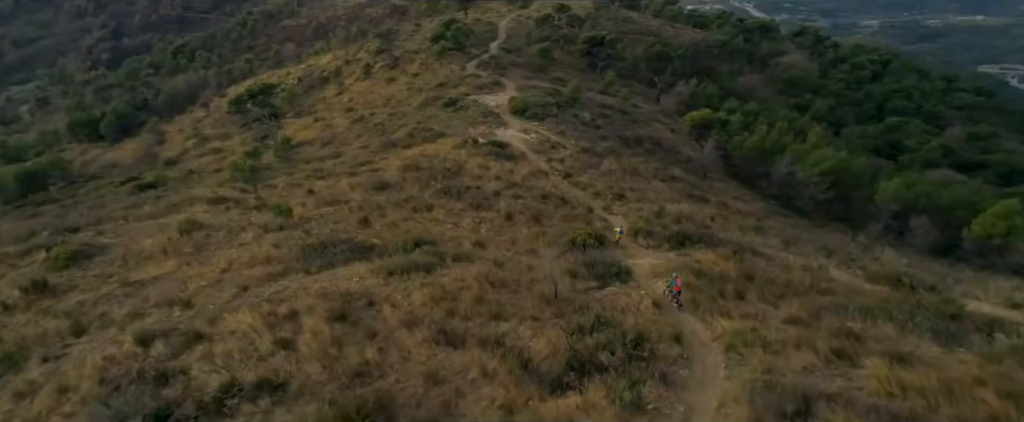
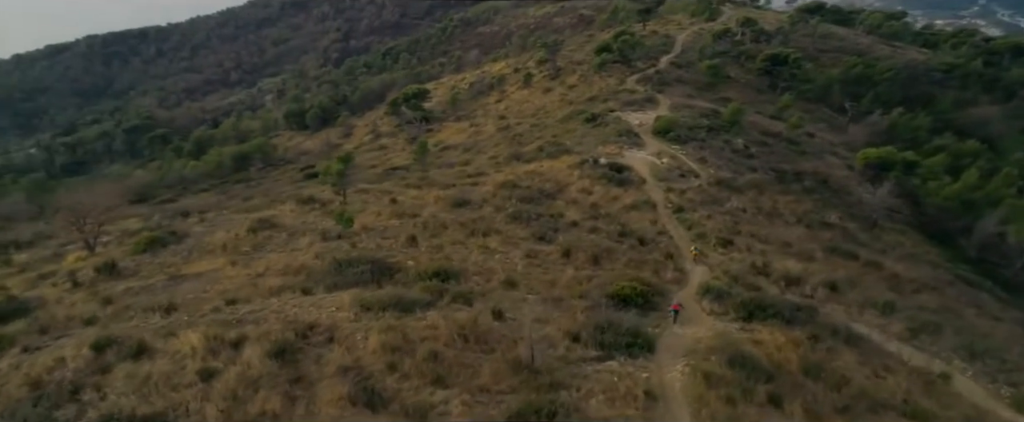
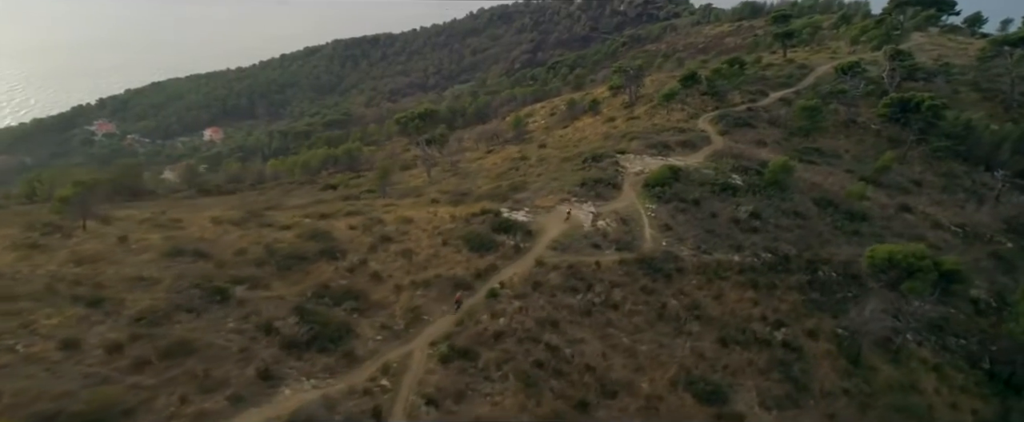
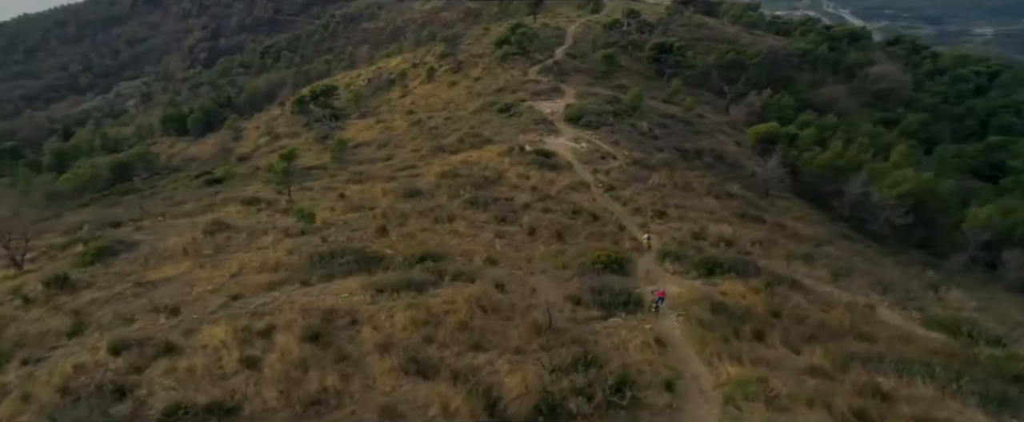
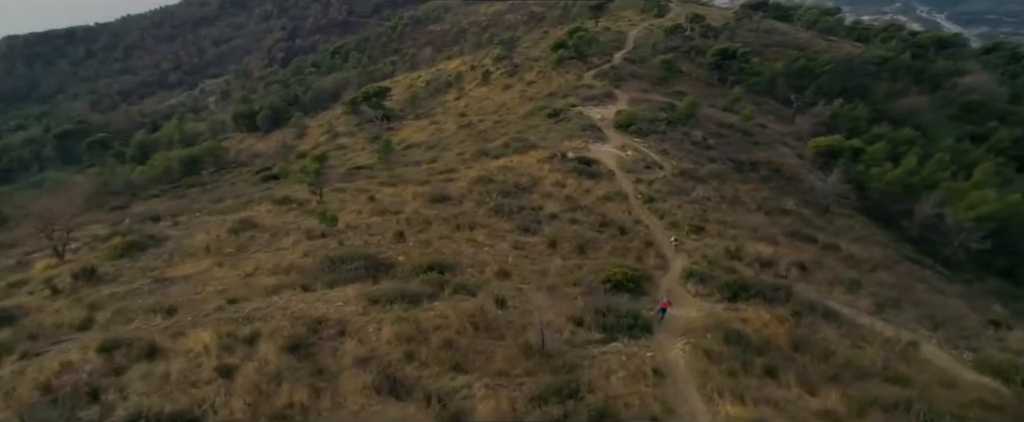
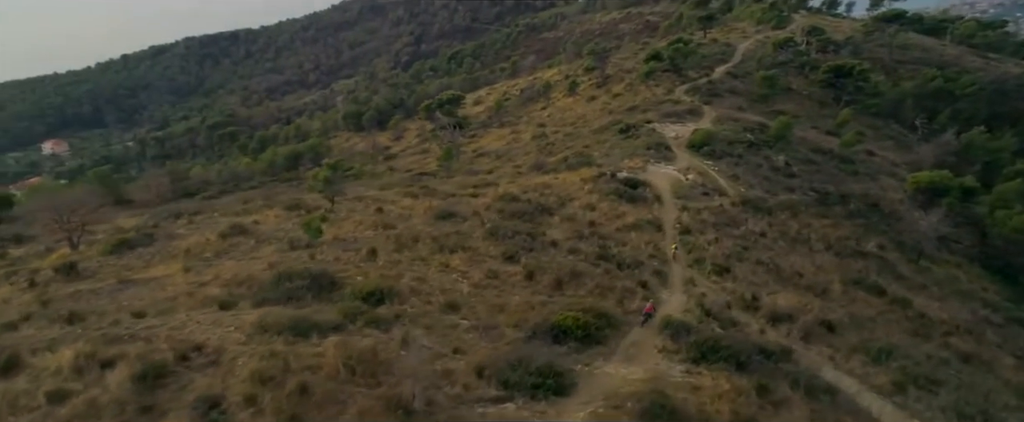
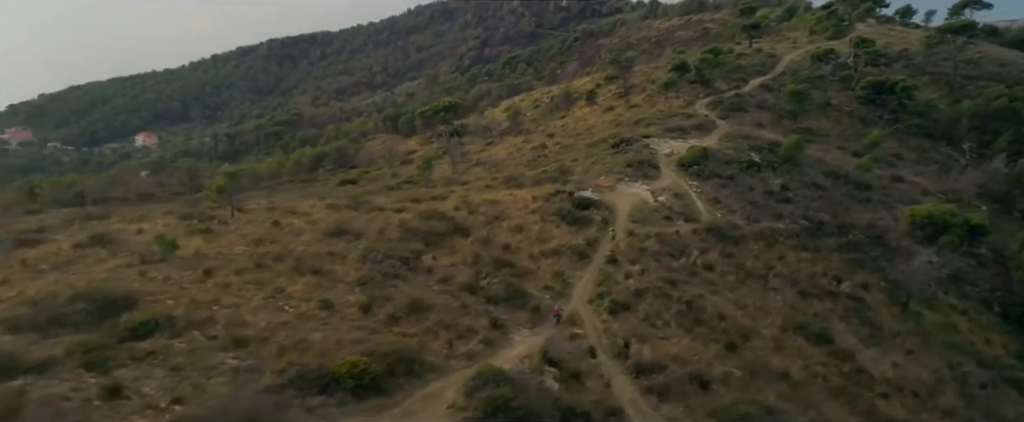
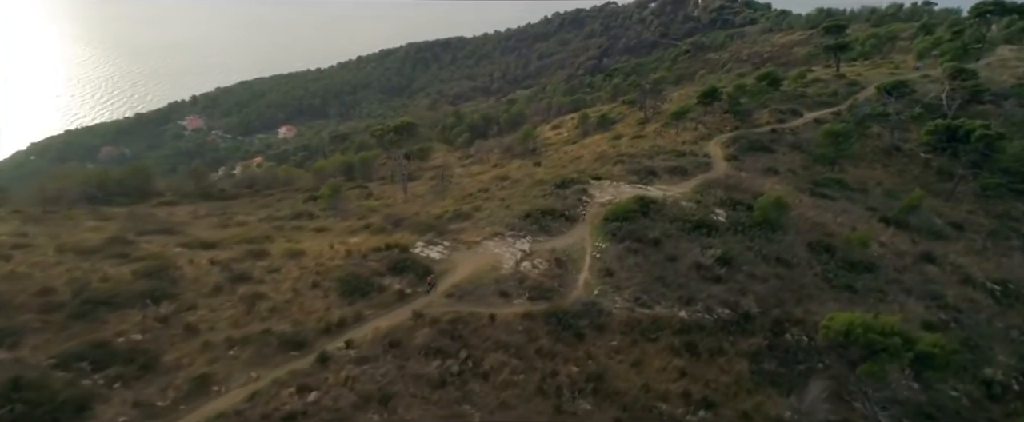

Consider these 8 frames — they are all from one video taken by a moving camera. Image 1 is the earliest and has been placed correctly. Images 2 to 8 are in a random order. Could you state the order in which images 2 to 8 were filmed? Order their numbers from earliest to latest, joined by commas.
4, 5, 2, 6, 7, 3, 8
